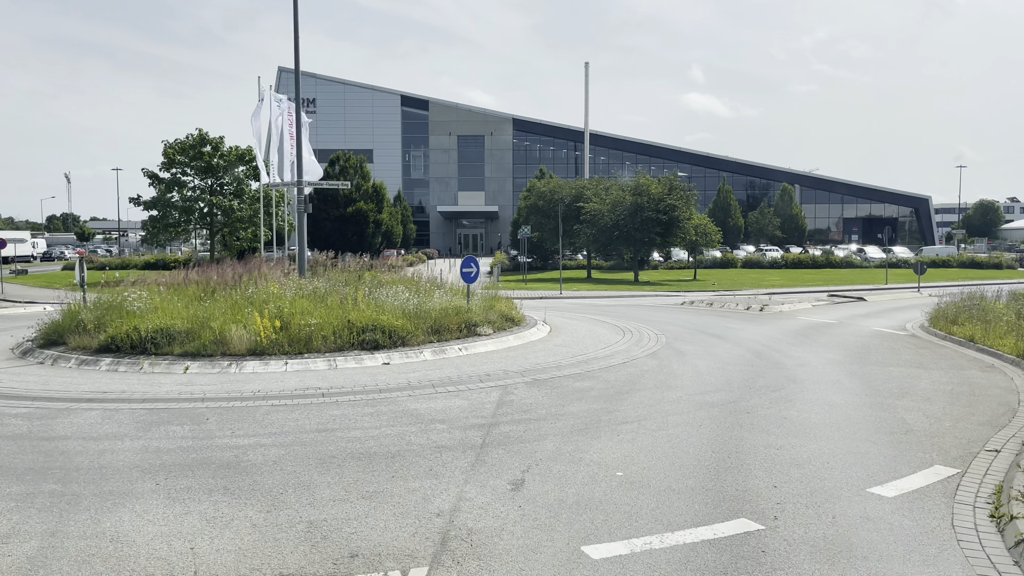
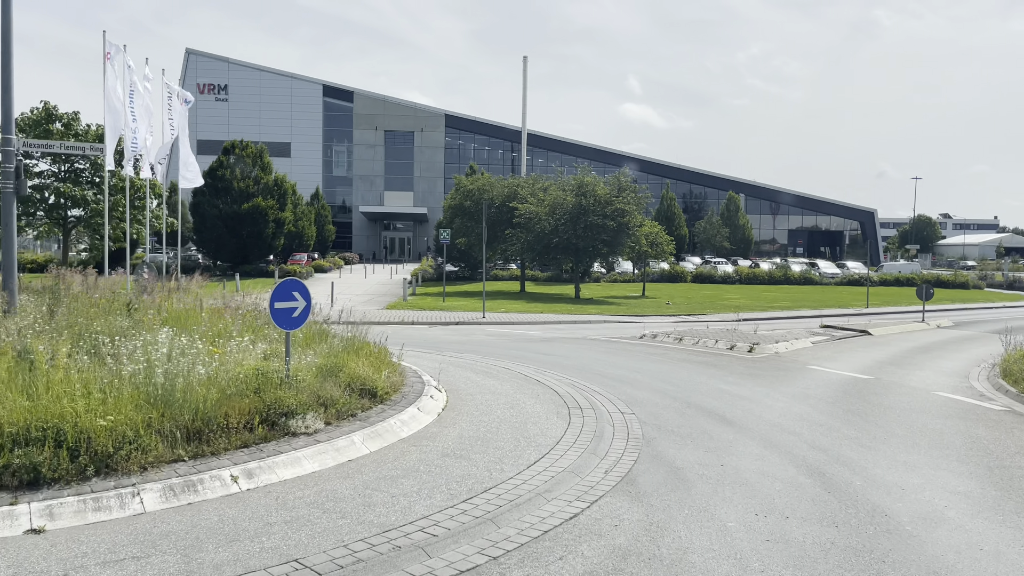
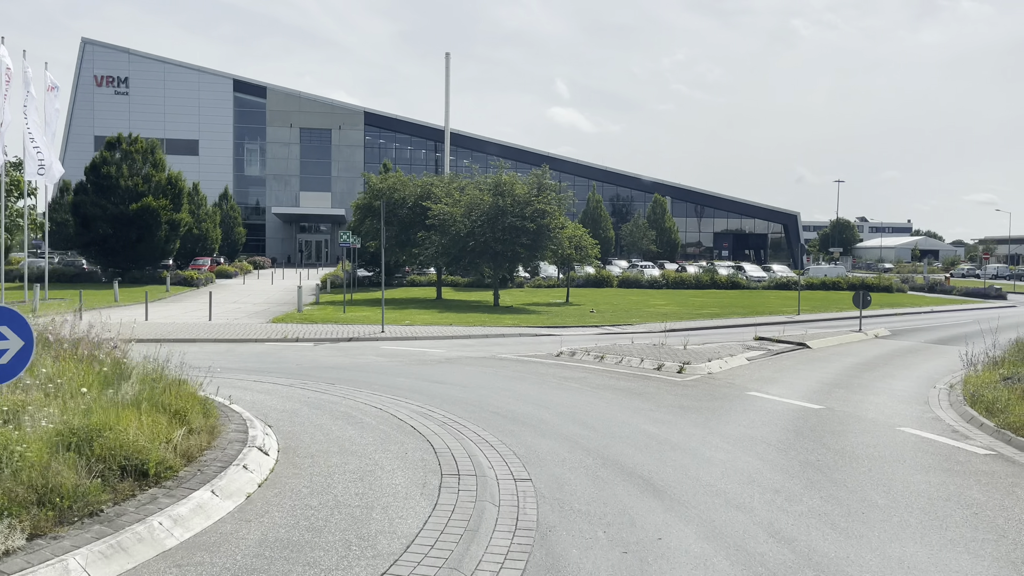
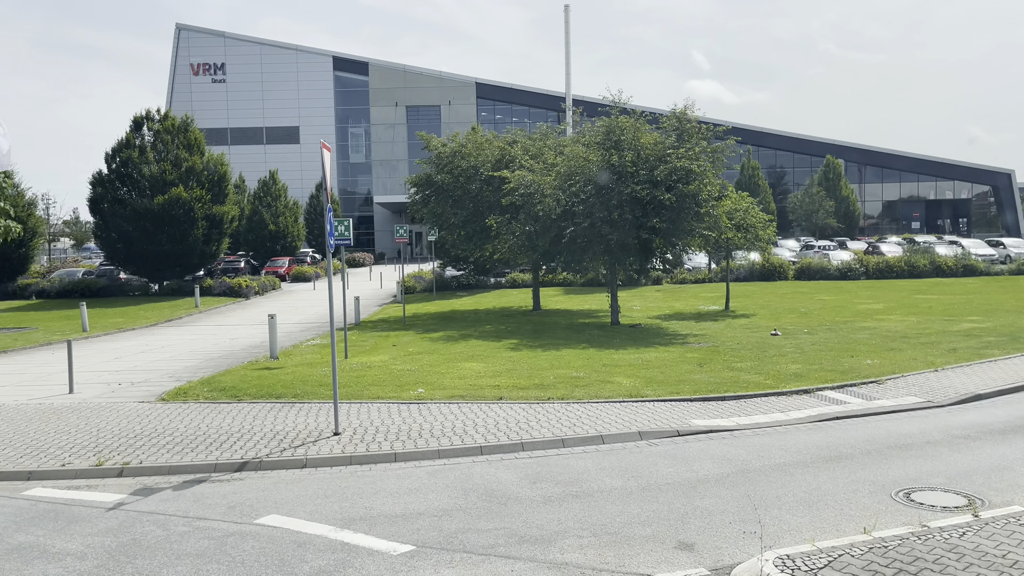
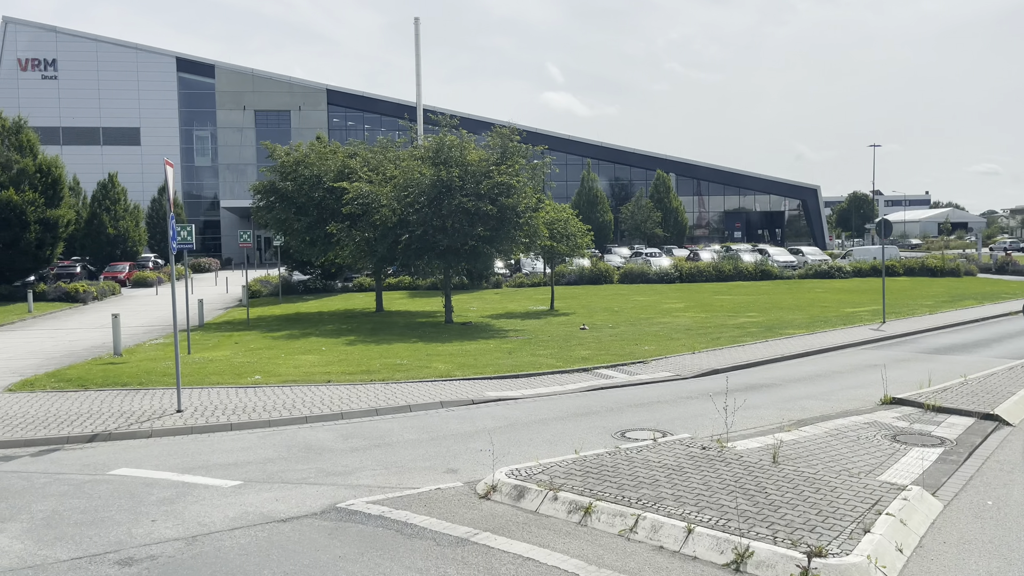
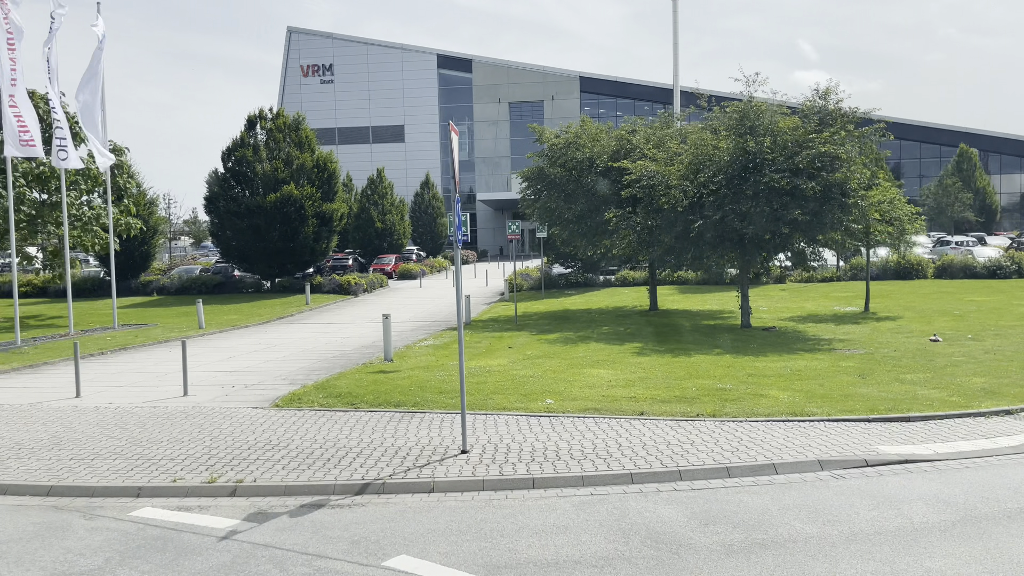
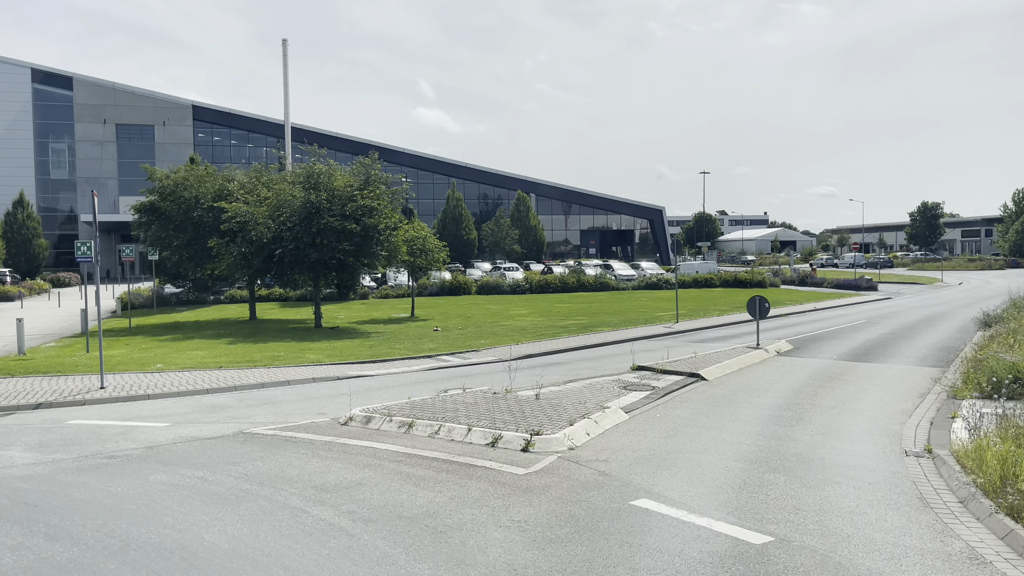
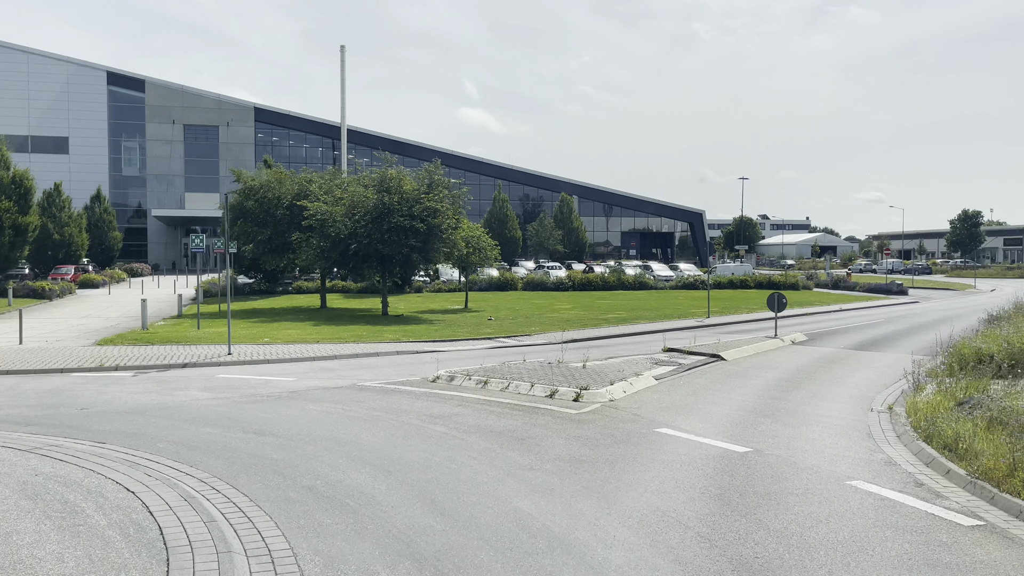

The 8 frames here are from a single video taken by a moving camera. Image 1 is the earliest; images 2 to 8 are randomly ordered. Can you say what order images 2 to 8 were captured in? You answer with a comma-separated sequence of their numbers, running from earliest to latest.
2, 3, 8, 7, 5, 4, 6
